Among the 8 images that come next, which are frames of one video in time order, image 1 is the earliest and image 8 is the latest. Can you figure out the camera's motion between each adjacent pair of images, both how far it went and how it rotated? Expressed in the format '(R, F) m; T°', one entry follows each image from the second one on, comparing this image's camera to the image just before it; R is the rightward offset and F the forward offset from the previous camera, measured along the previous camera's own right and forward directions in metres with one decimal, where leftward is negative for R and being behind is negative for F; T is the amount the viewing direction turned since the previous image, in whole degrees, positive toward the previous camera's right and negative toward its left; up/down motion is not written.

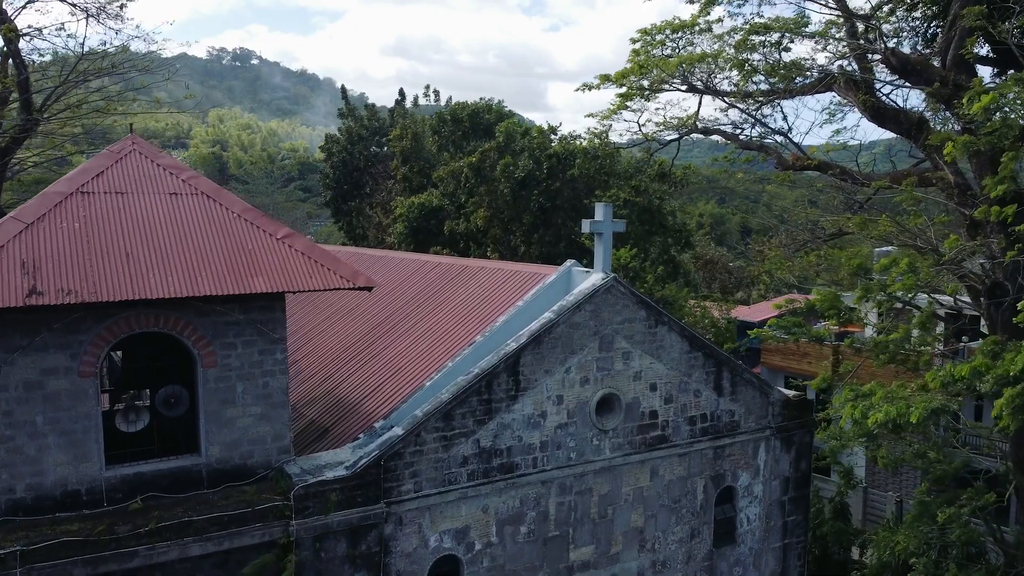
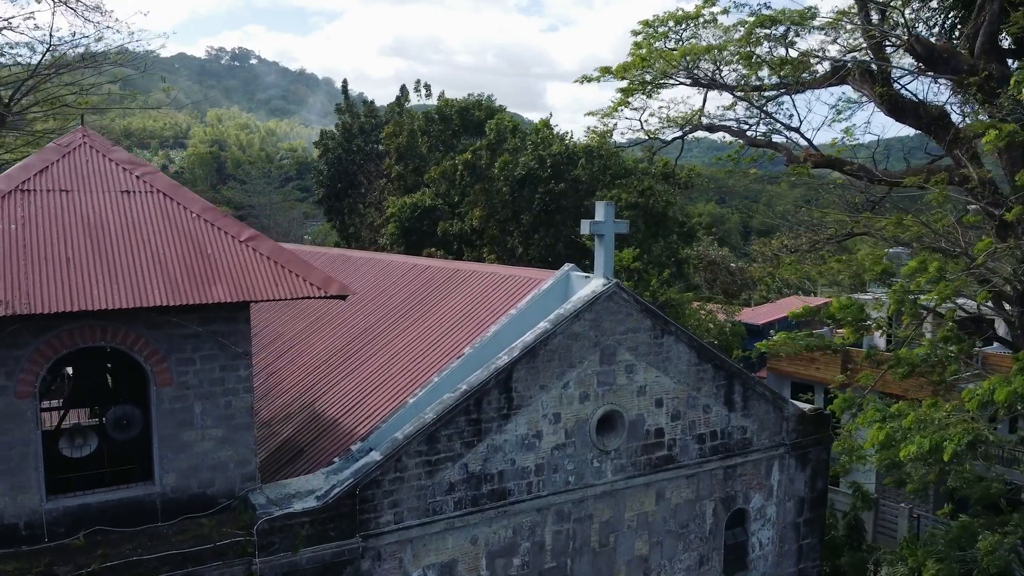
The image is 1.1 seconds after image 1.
(0.0, +0.8) m; 0°
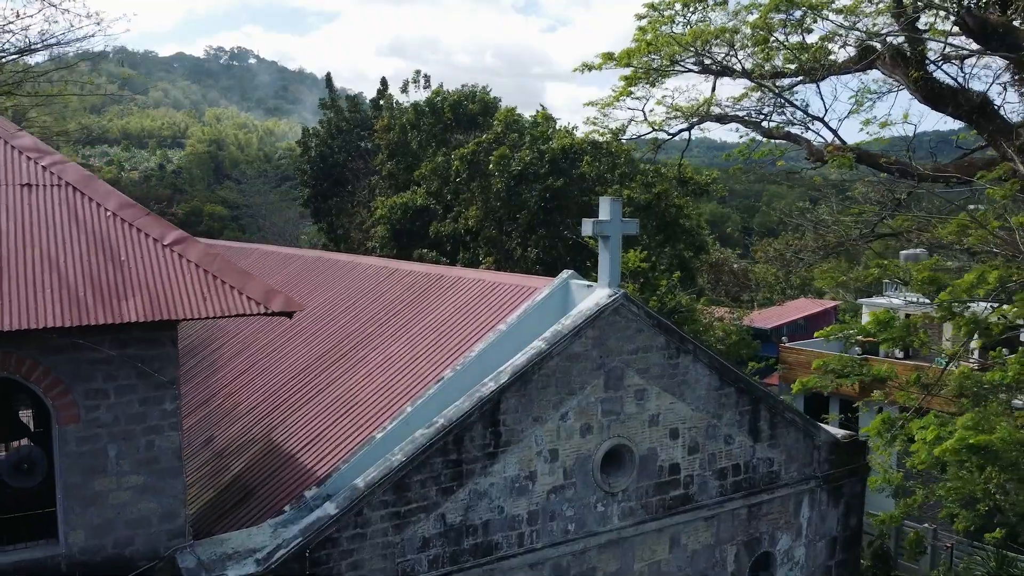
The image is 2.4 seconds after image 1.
(+0.1, +1.3) m; 0°
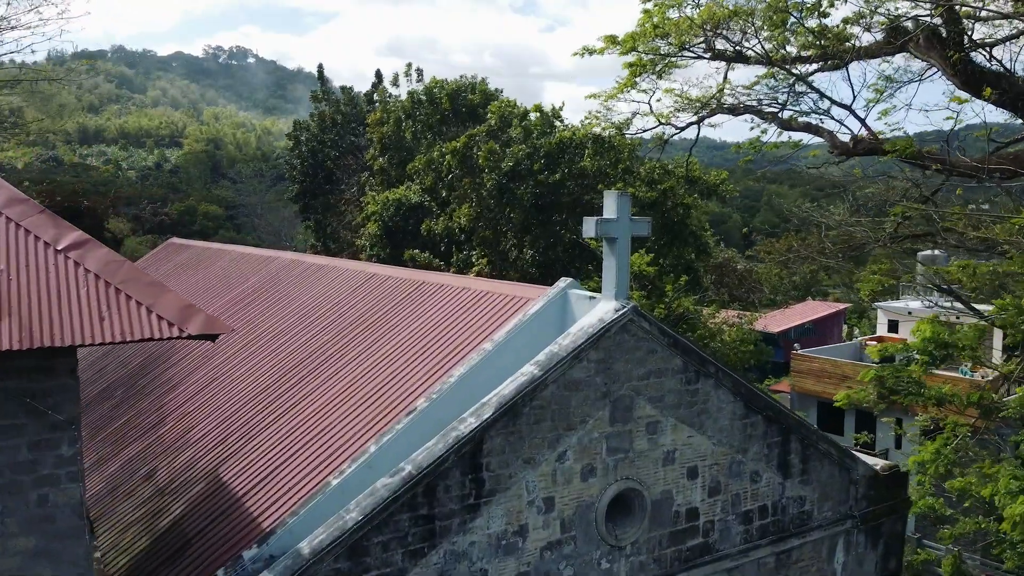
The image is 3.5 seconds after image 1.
(+0.1, +1.1) m; 0°
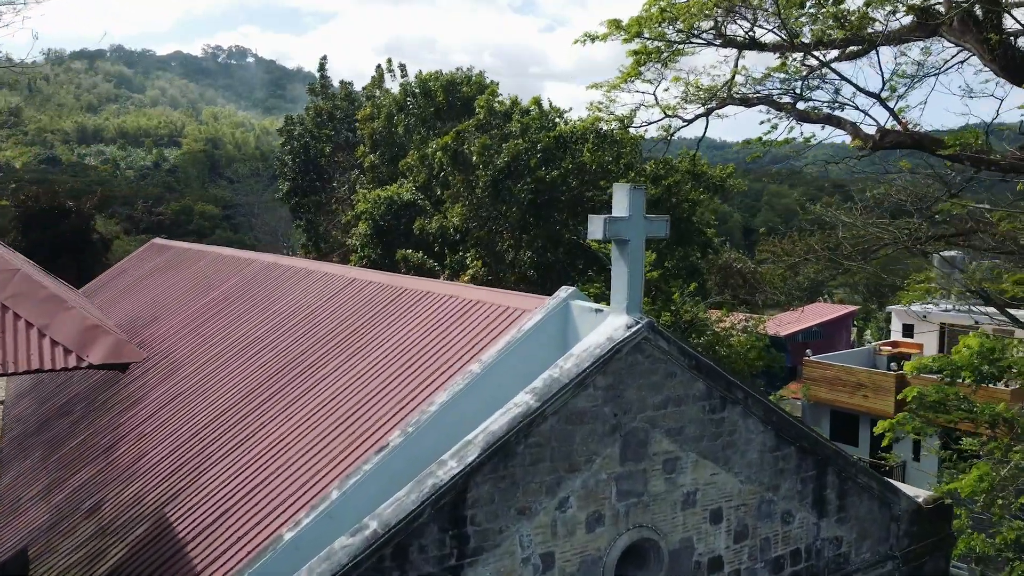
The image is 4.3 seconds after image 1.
(0.0, +0.9) m; 0°
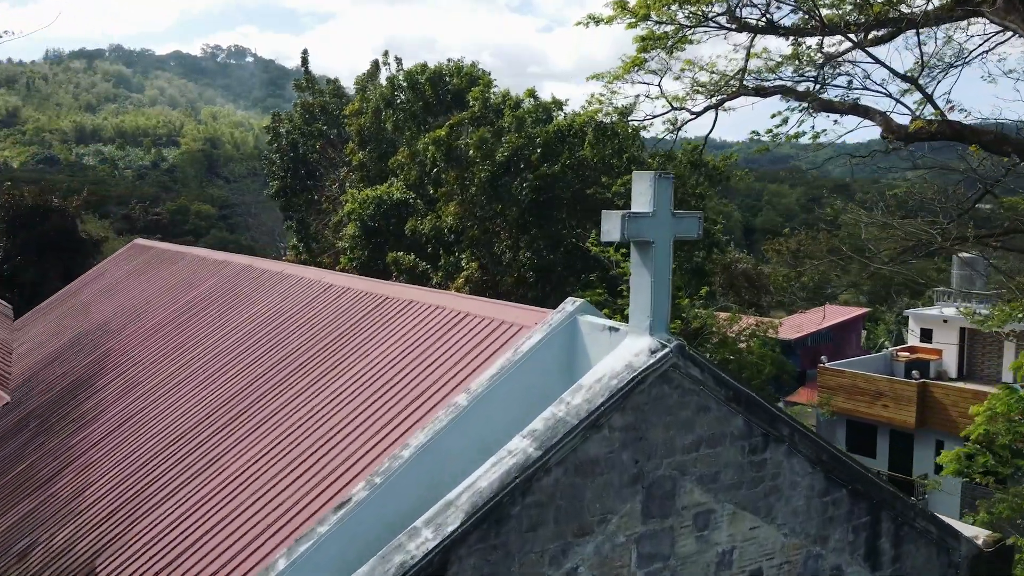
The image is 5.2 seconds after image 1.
(0.0, +0.9) m; 0°
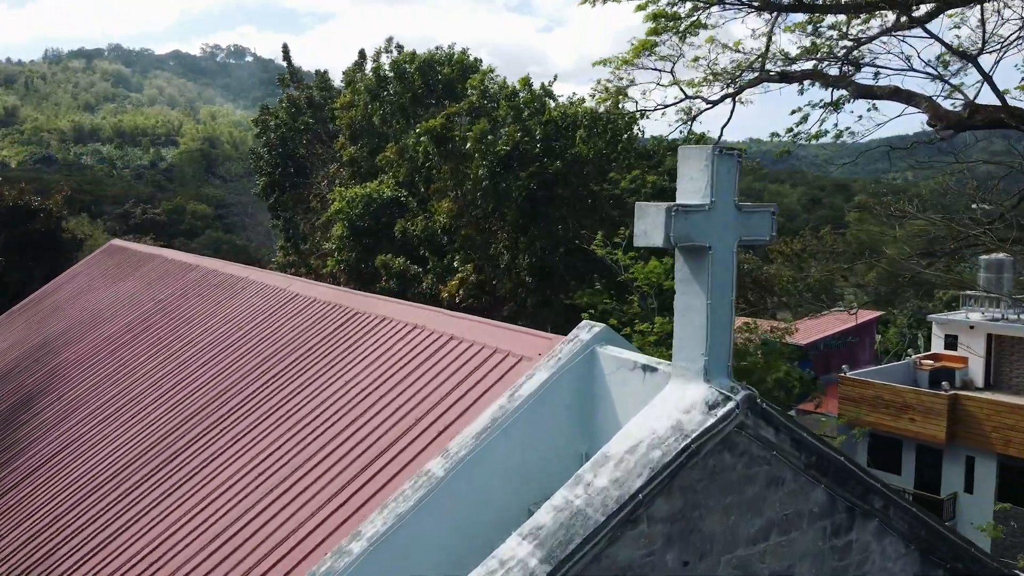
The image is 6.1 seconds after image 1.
(0.0, +1.1) m; 0°
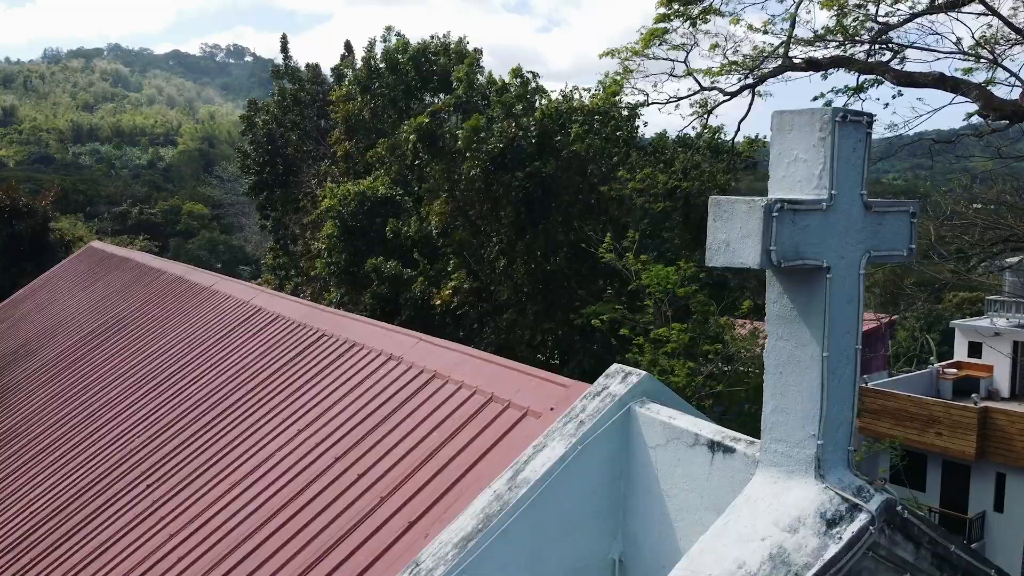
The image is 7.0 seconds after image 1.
(0.0, +0.9) m; 0°
